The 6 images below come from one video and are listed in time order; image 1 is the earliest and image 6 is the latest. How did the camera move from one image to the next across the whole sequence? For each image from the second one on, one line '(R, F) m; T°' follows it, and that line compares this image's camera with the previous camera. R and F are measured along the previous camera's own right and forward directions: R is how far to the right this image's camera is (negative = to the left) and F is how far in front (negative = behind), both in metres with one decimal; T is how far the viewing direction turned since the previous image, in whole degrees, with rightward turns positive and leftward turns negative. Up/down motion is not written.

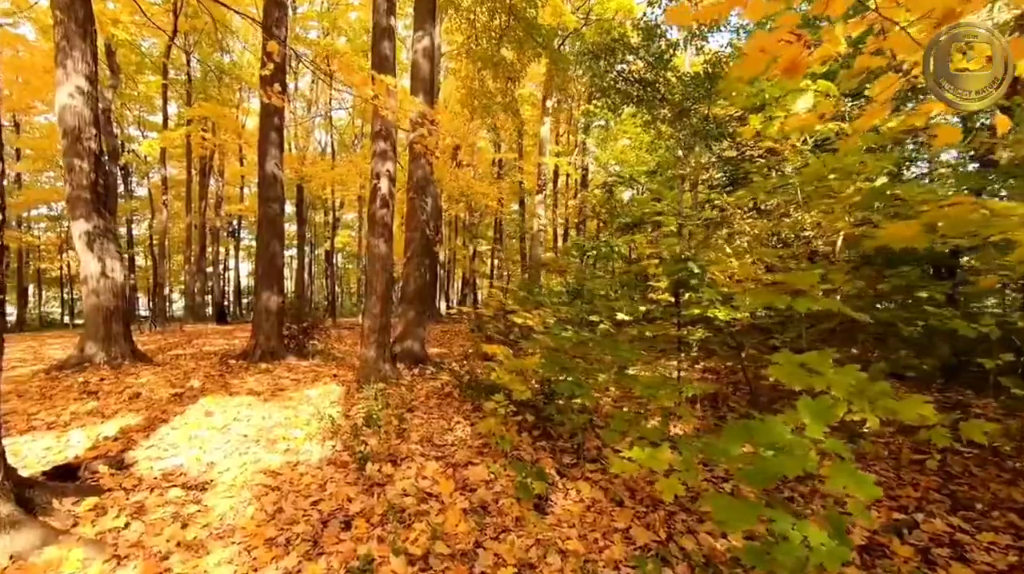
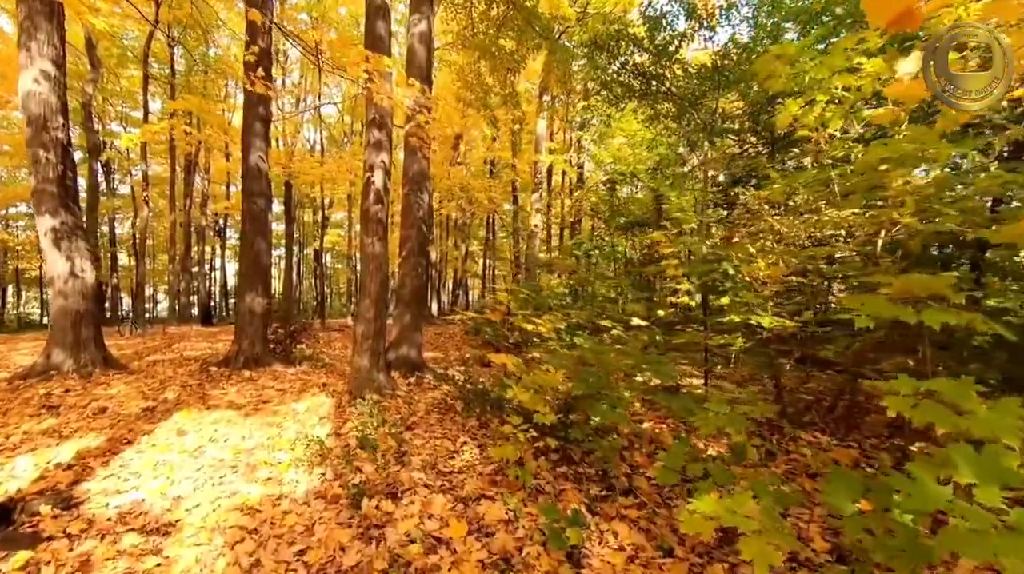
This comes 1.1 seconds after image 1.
(-0.2, +0.6) m; +1°
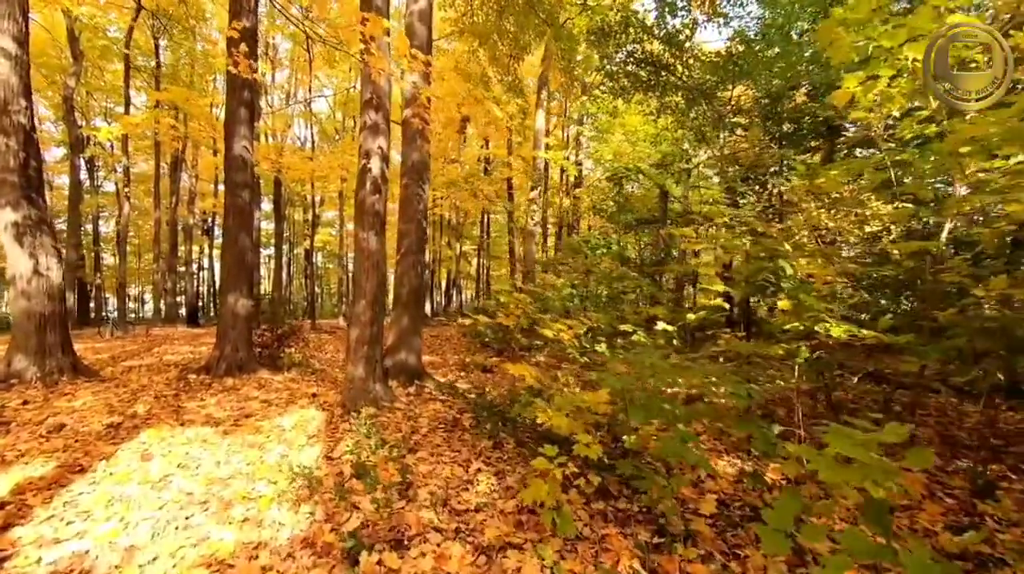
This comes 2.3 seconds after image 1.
(-0.2, +0.7) m; +1°
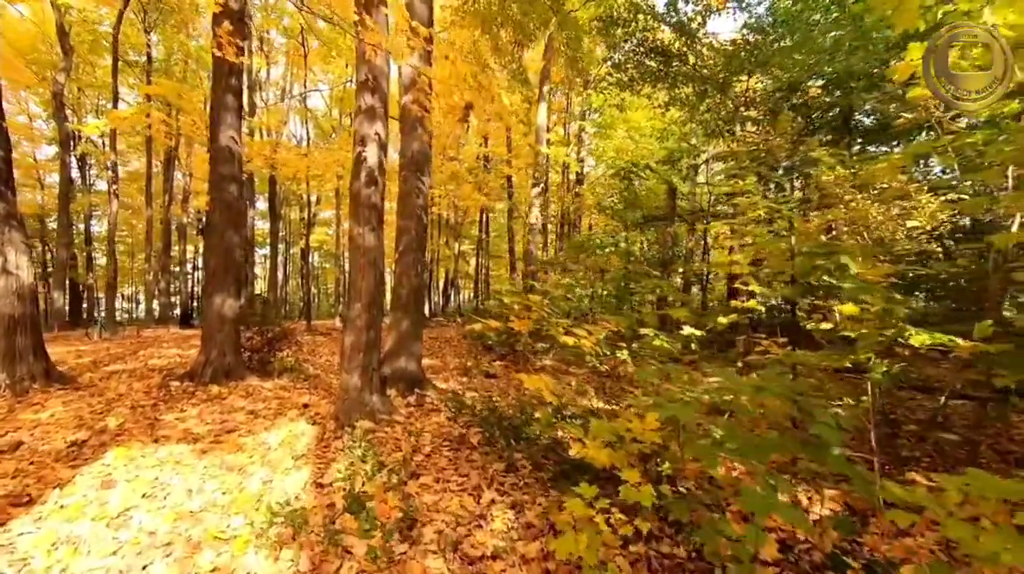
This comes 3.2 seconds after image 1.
(-0.1, +0.6) m; 0°
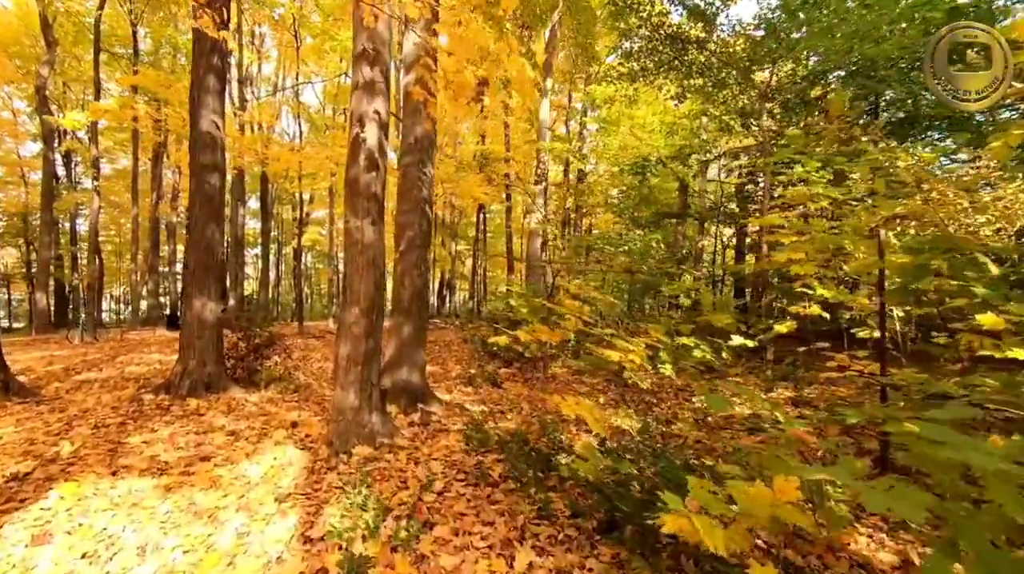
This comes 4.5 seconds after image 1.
(-0.2, +0.7) m; +1°
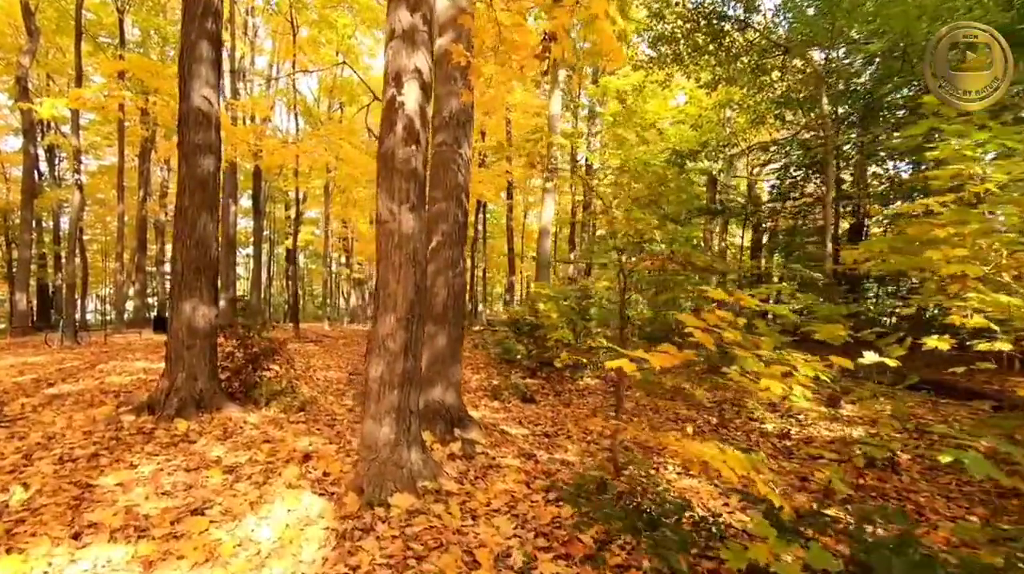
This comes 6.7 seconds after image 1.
(-0.6, +1.0) m; +1°
